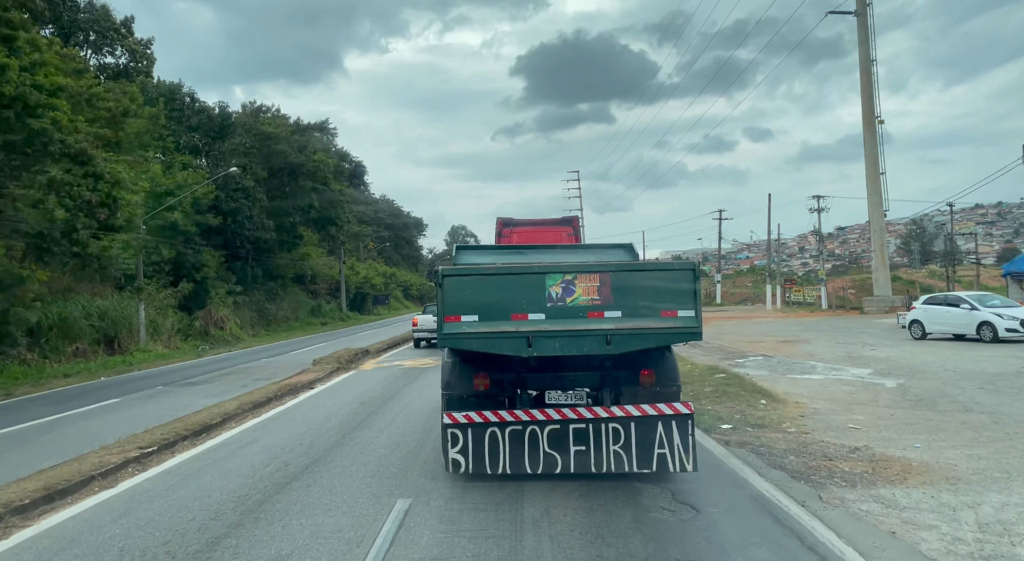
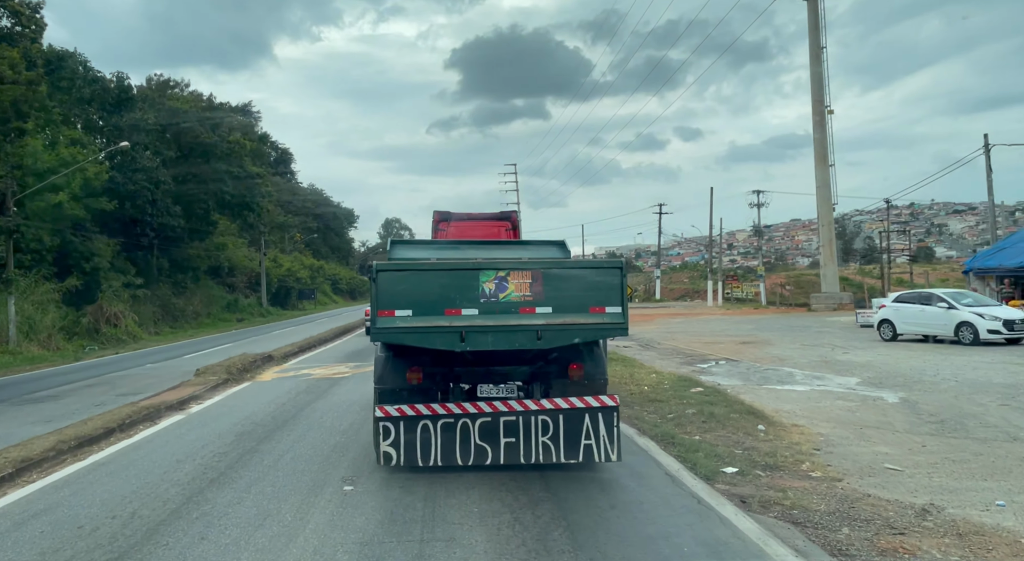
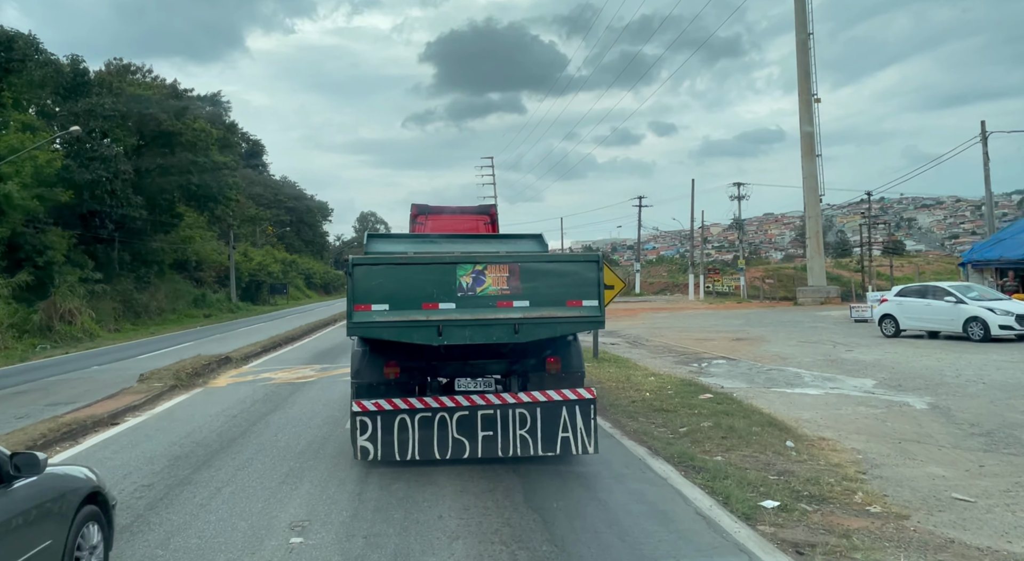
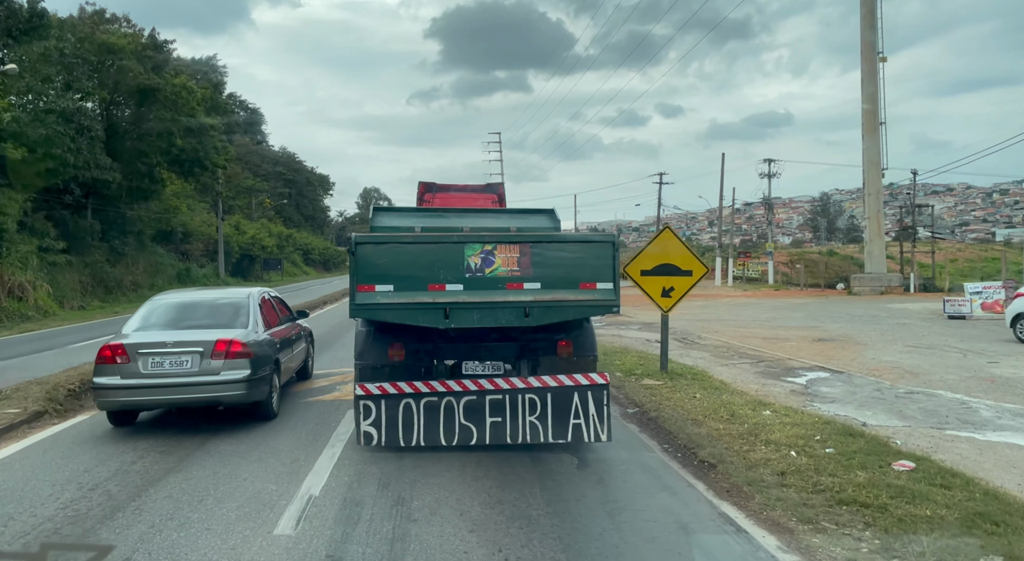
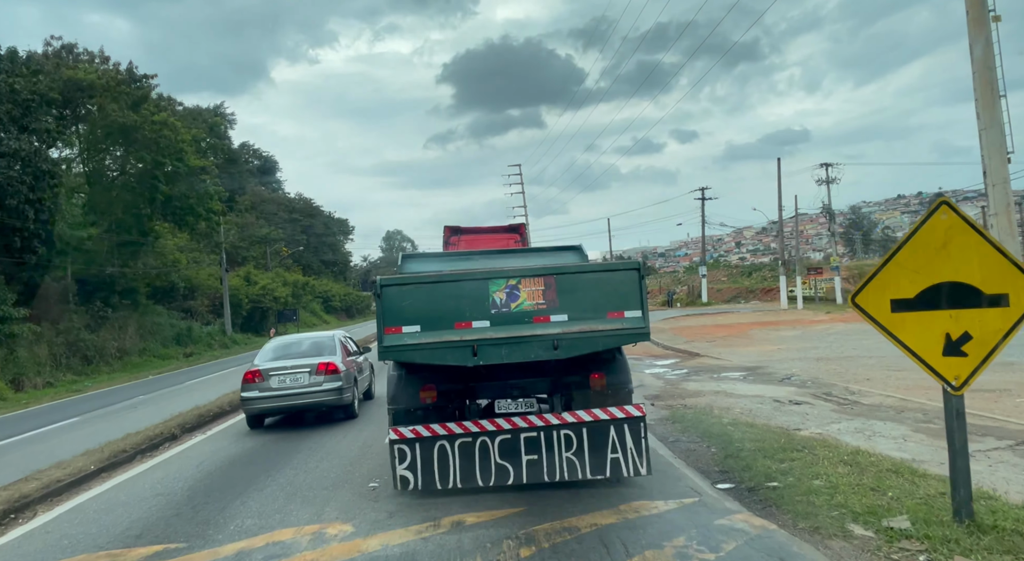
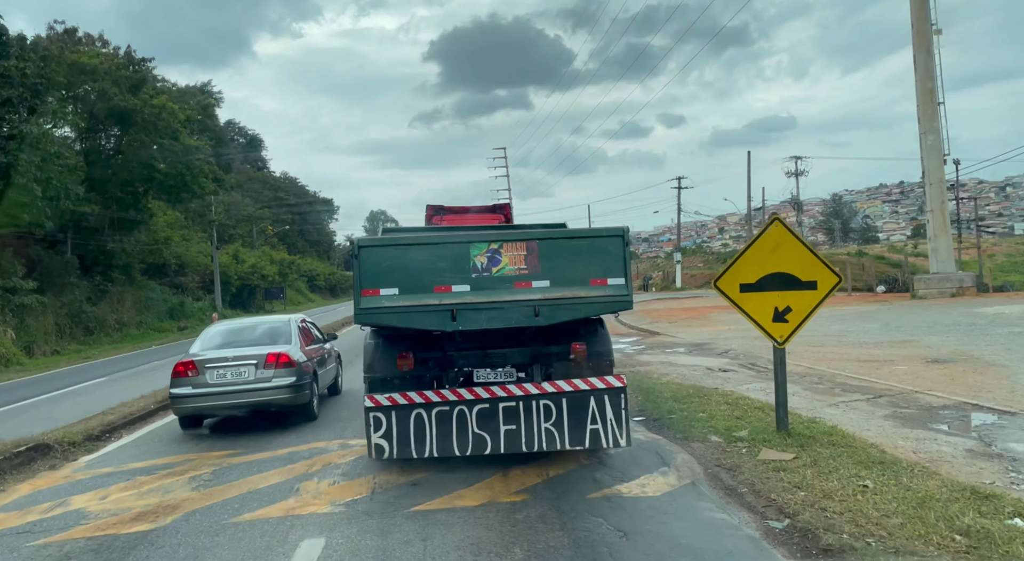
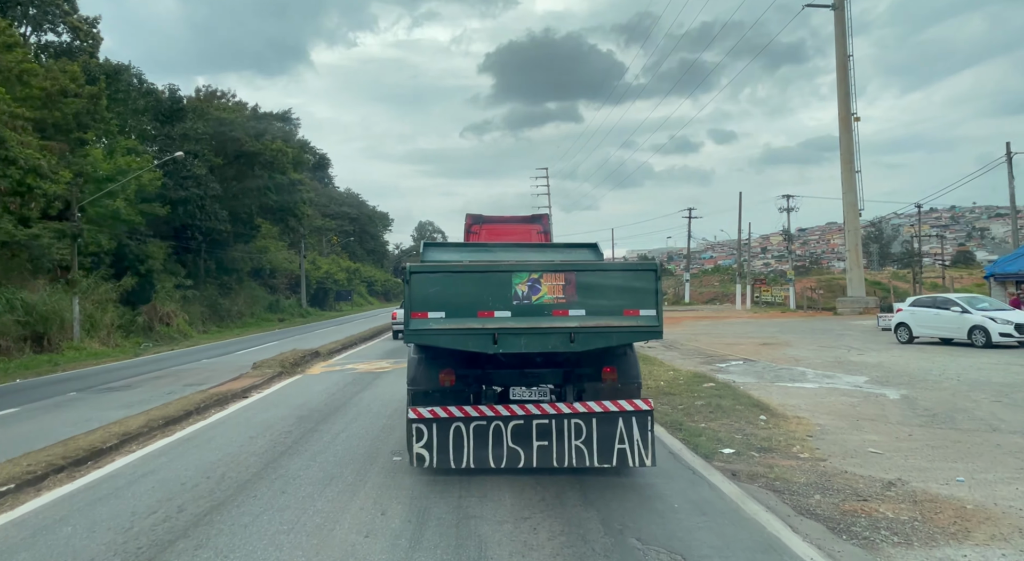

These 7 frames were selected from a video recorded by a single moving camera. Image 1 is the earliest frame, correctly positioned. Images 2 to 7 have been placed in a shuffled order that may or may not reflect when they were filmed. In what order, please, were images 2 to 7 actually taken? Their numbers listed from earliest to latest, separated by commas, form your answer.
7, 2, 3, 4, 6, 5
